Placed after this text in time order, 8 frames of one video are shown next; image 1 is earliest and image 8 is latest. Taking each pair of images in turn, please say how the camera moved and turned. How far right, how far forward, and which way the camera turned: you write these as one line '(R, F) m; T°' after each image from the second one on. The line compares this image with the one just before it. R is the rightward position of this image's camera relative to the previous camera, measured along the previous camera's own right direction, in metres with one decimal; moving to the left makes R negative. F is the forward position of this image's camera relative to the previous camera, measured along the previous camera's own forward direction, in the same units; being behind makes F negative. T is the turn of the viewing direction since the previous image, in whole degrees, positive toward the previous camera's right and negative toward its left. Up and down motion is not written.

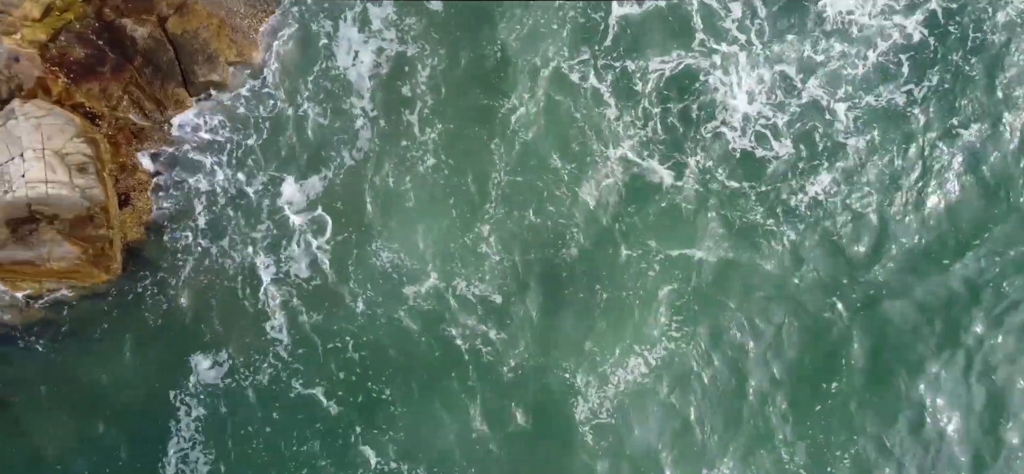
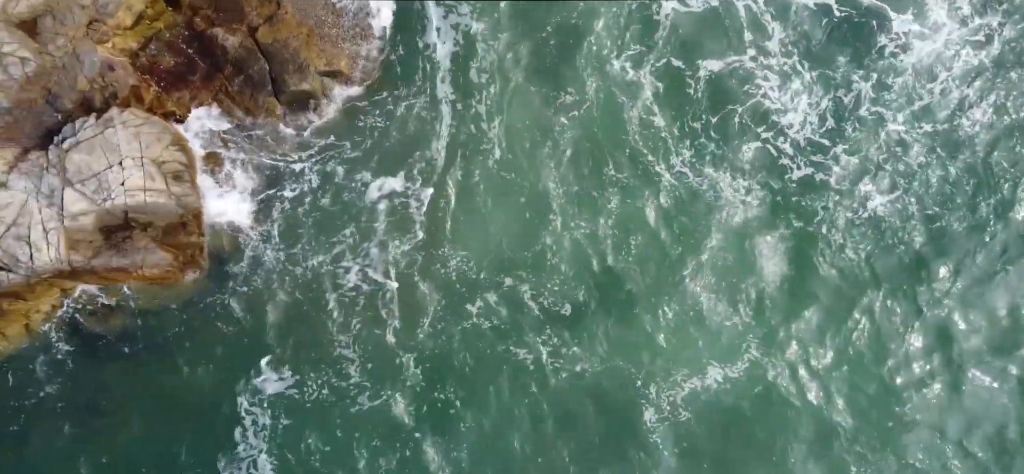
(-2.8, -0.1) m; 0°
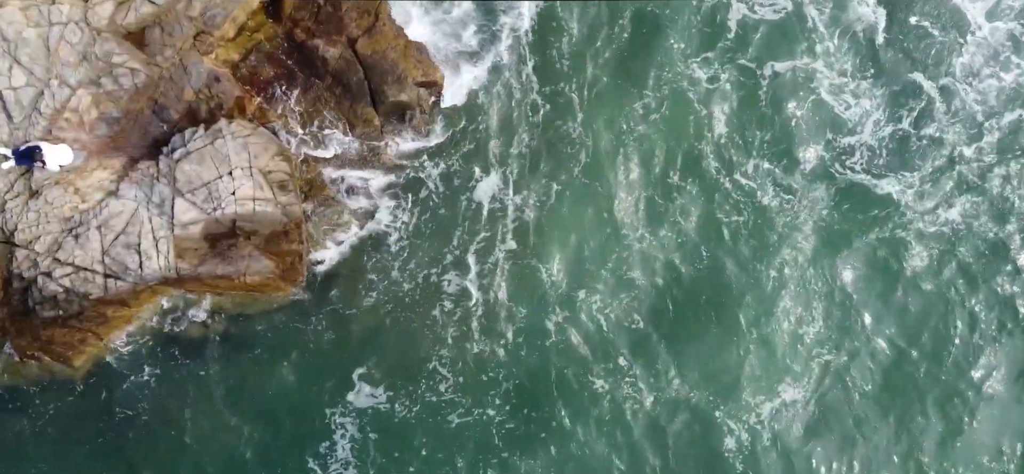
(-3.1, -0.4) m; -1°
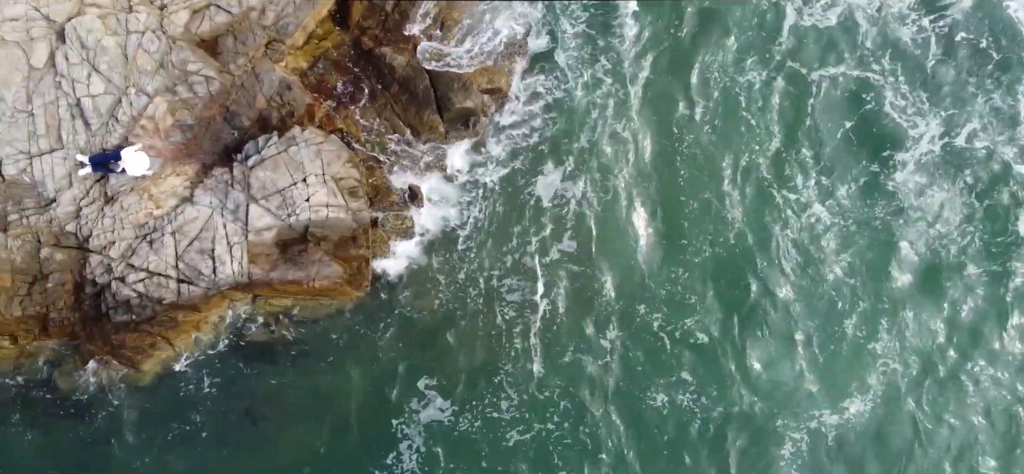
(-2.1, -0.3) m; 0°
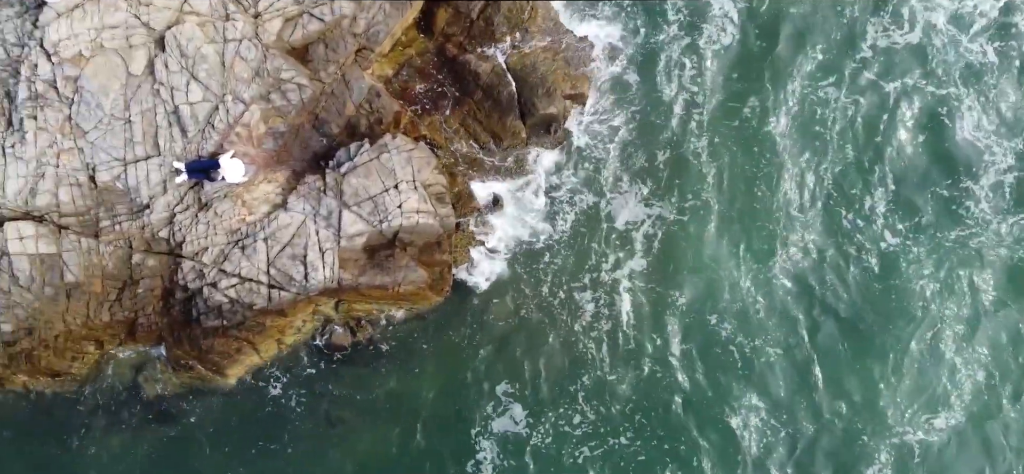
(-3.1, -0.3) m; 0°
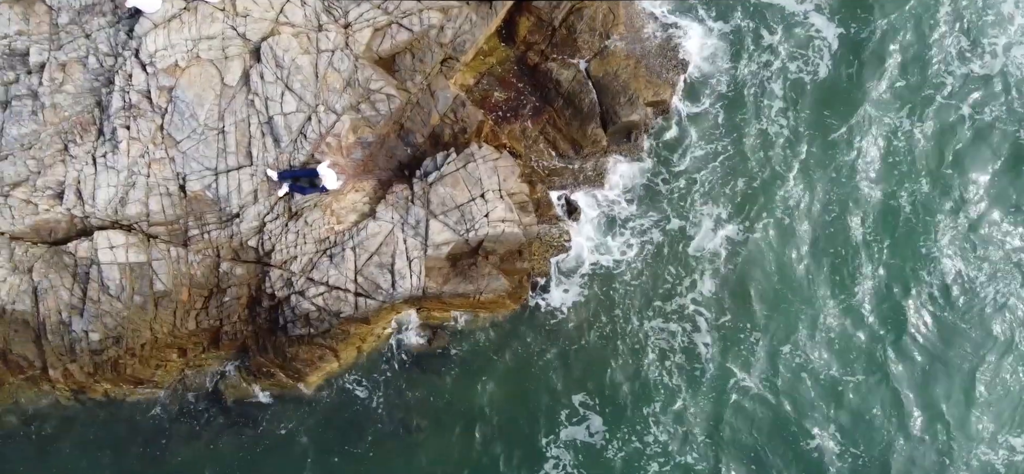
(-3.1, -0.1) m; 0°
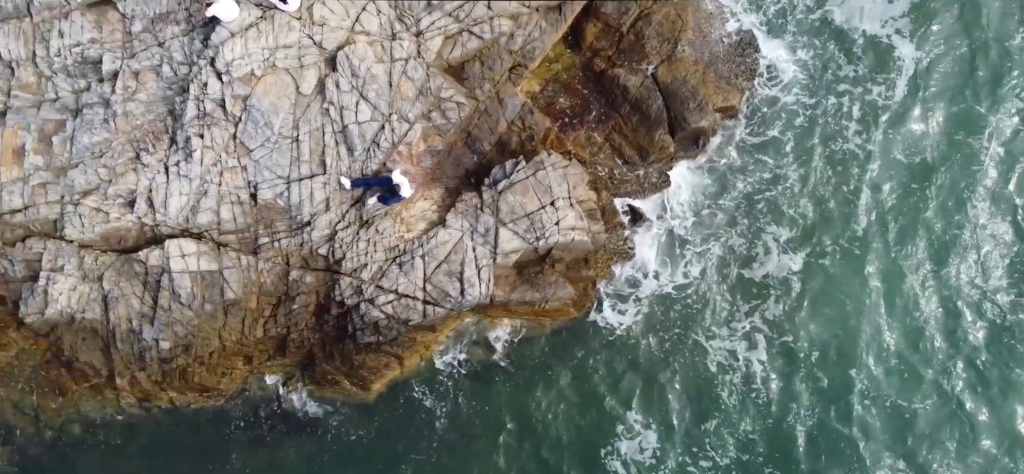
(-2.4, +0.1) m; 0°
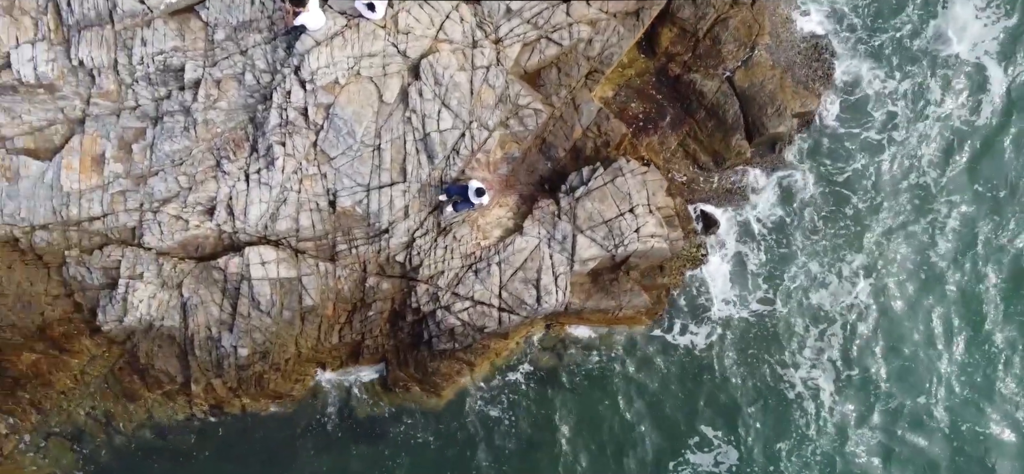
(-2.3, +0.1) m; -1°
